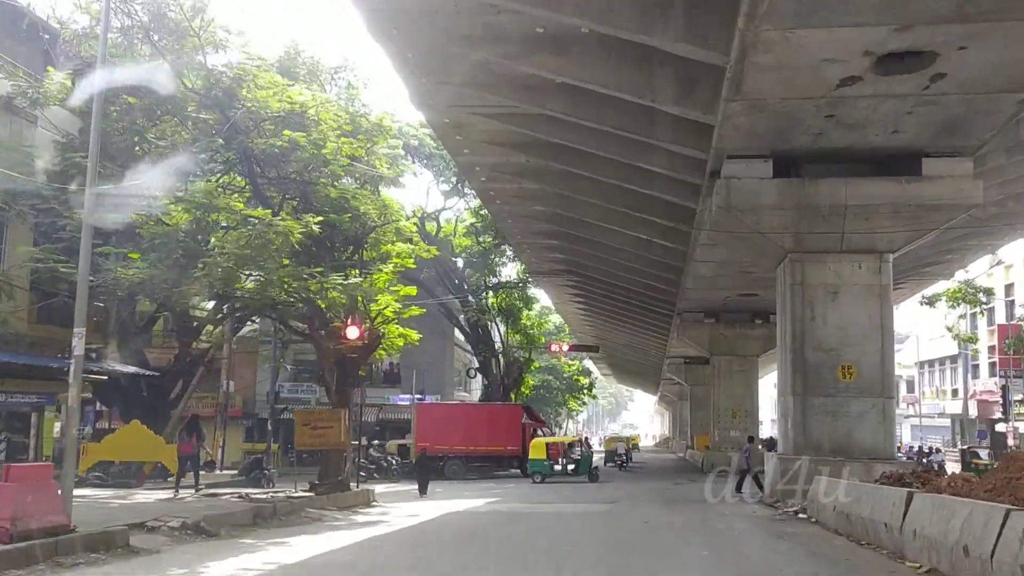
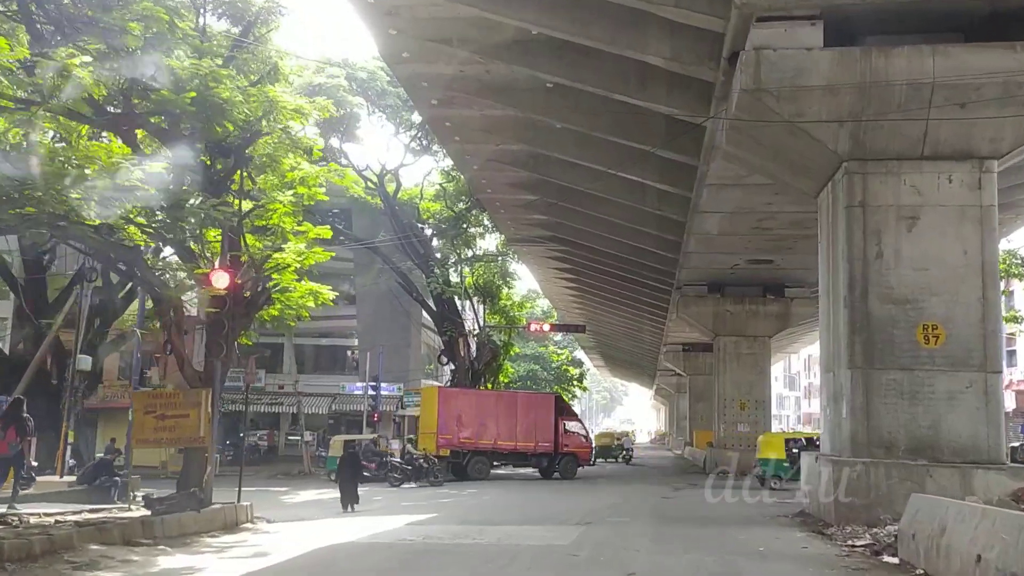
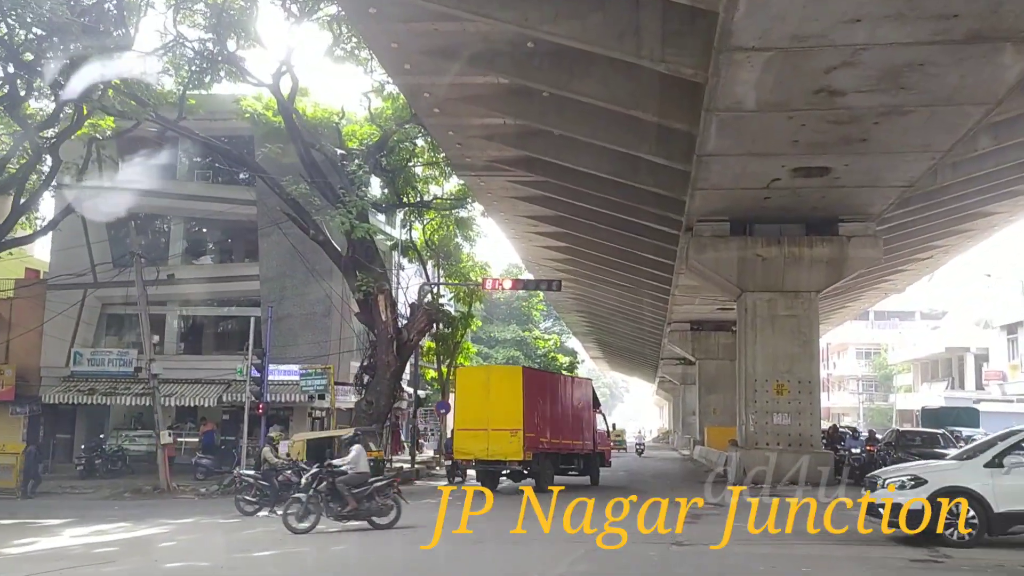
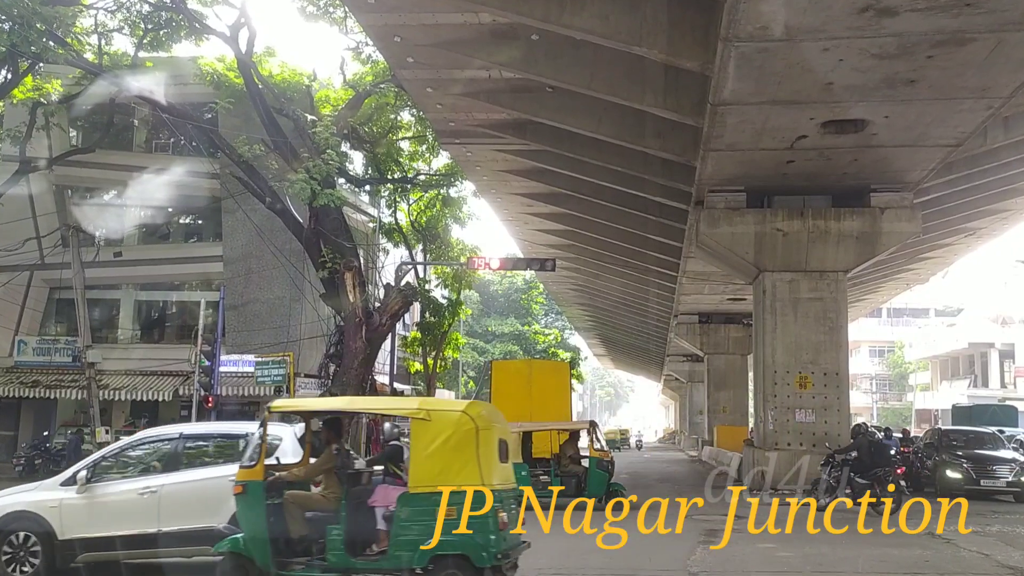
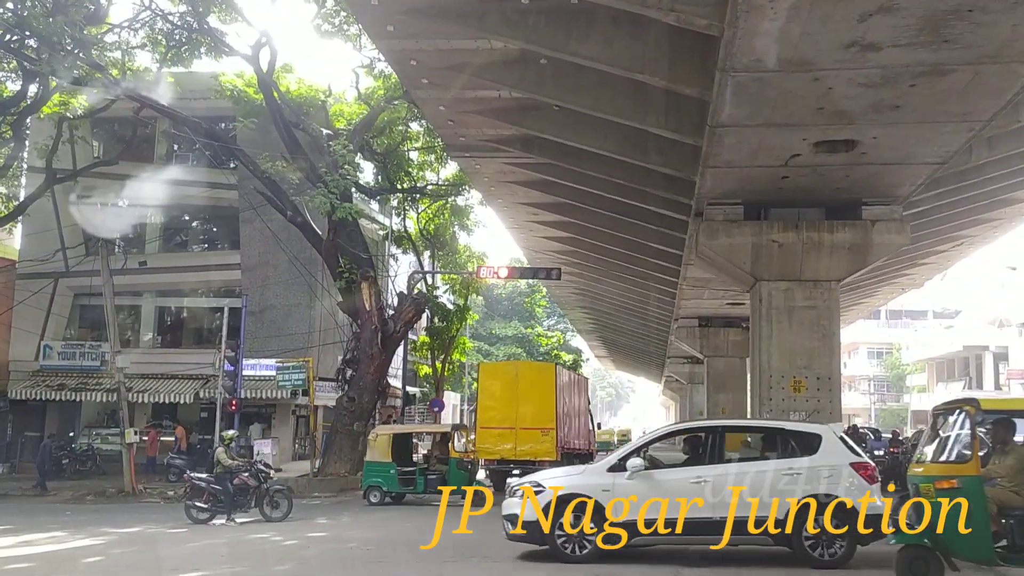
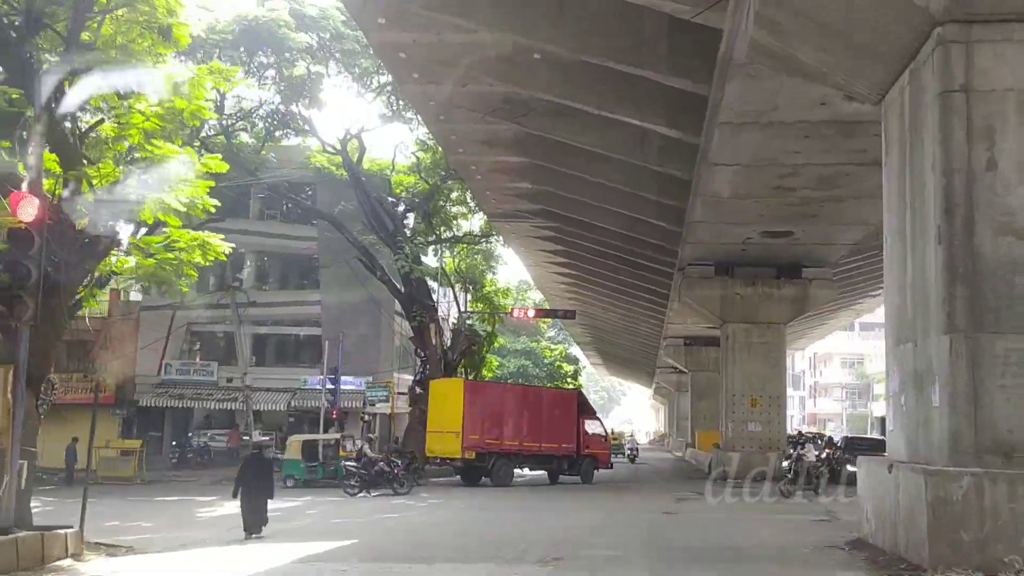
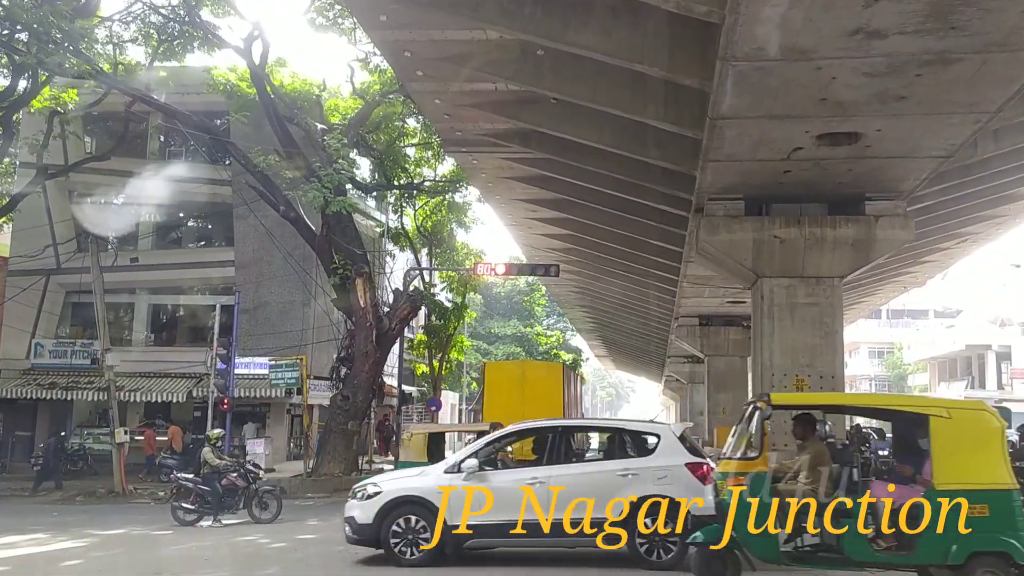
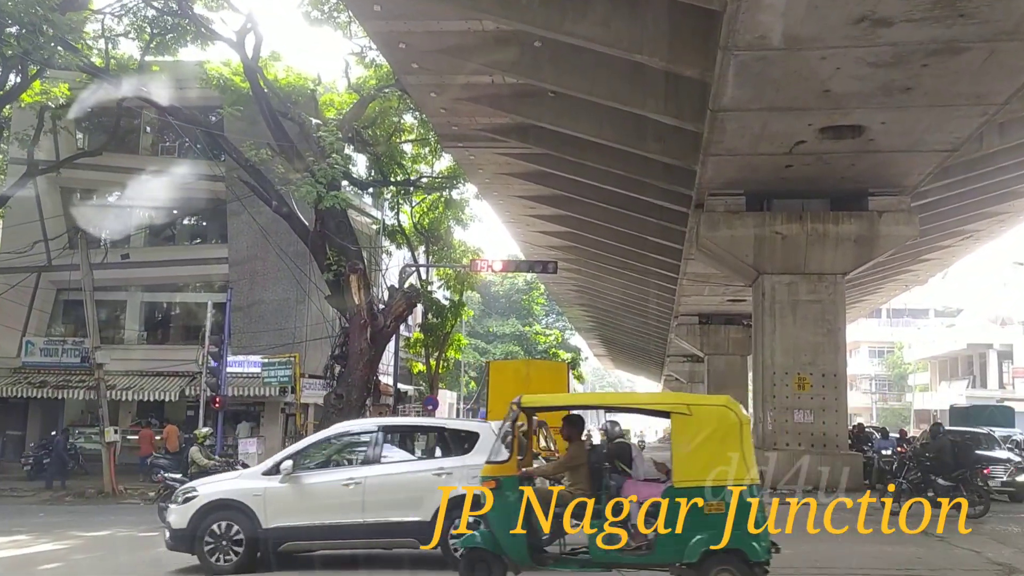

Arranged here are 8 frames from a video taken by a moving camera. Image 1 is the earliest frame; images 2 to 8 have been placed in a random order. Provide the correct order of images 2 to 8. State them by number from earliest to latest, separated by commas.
2, 6, 3, 5, 7, 8, 4
